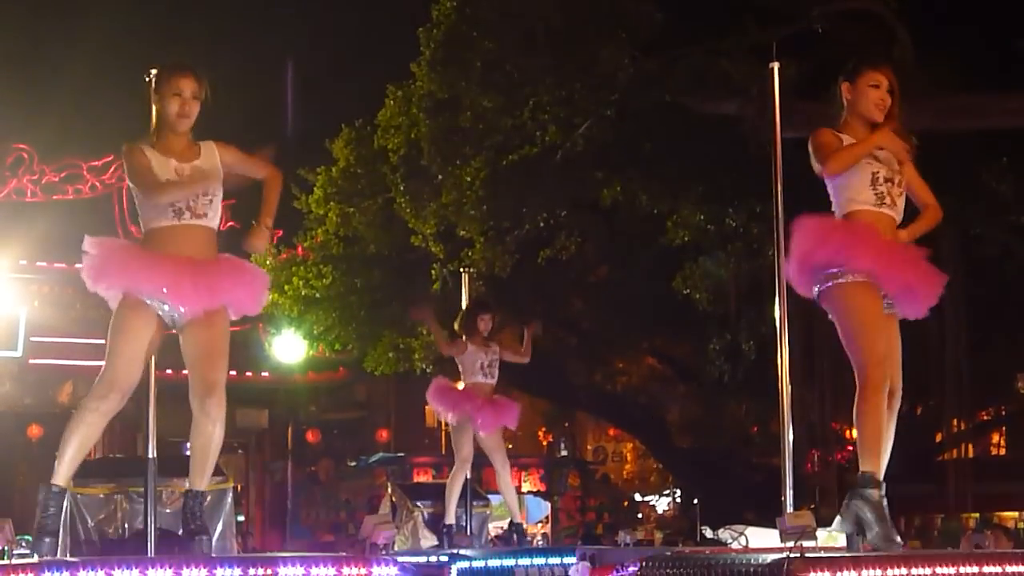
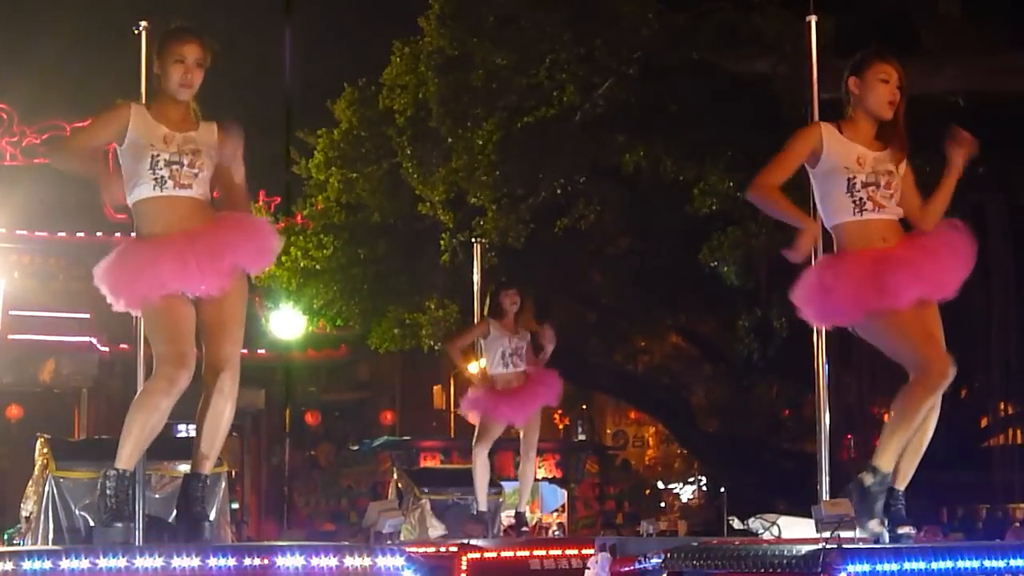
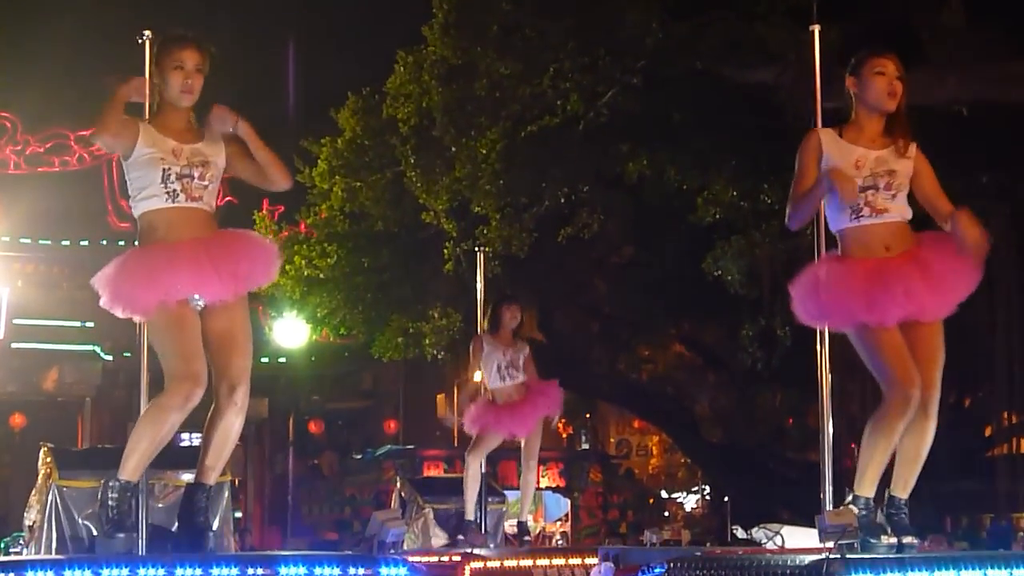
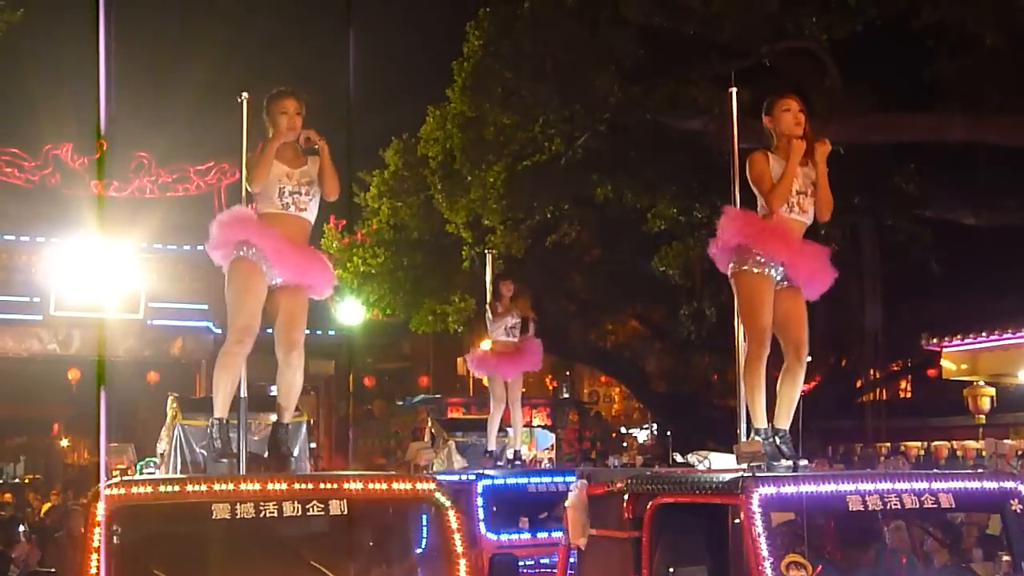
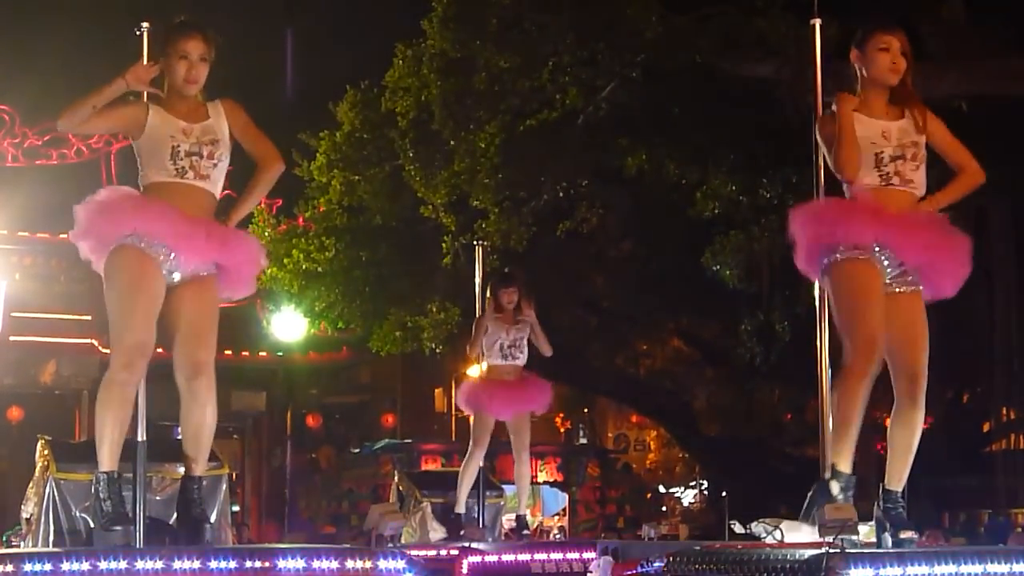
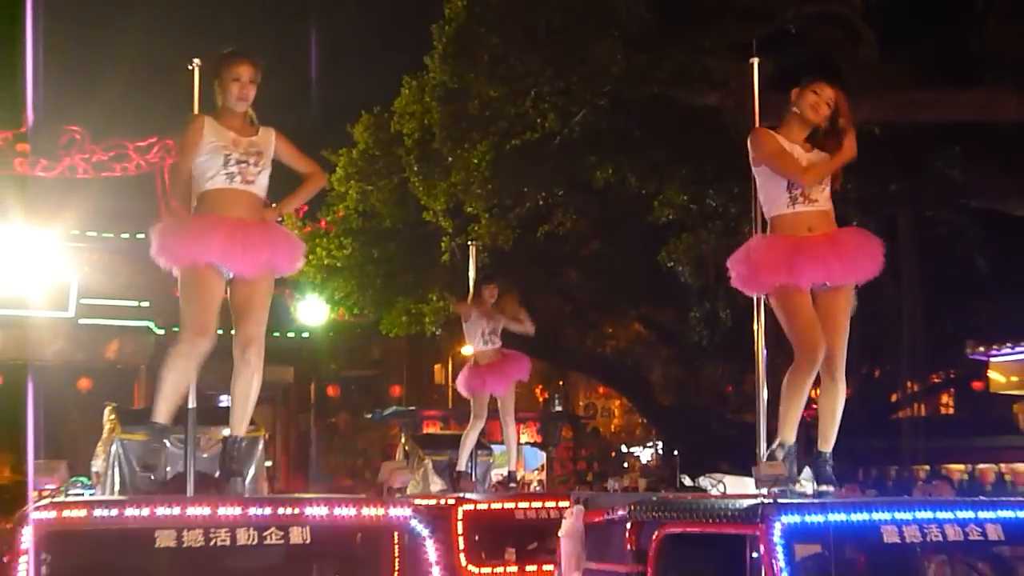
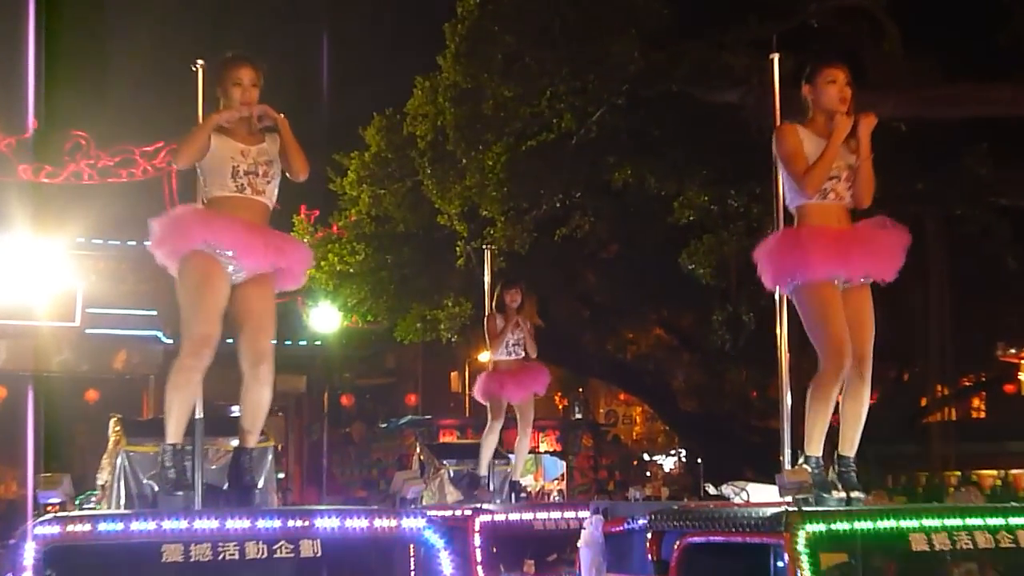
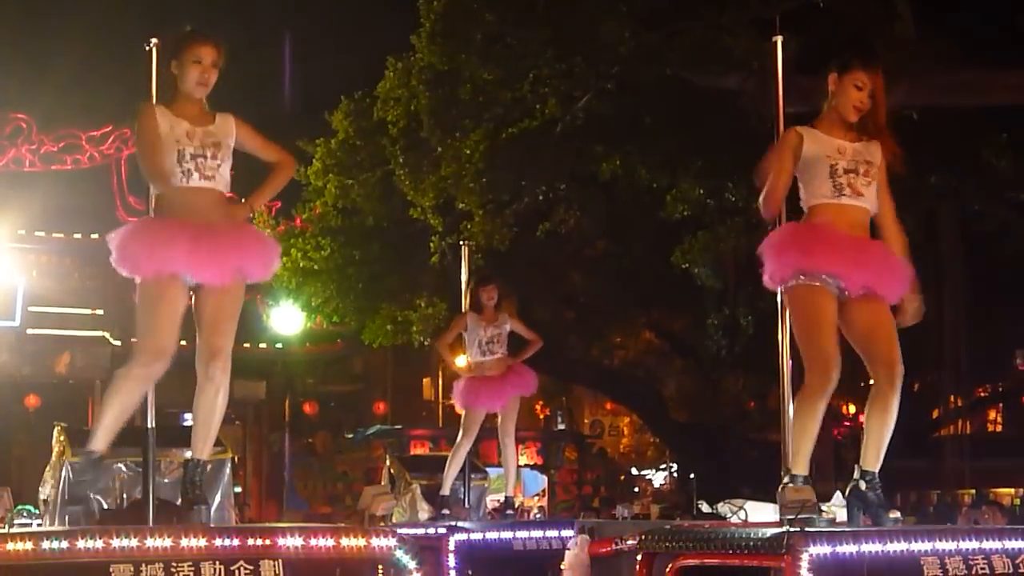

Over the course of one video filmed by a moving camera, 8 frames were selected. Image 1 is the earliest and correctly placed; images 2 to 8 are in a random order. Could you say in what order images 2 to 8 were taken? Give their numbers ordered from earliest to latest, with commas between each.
8, 6, 4, 7, 3, 5, 2
